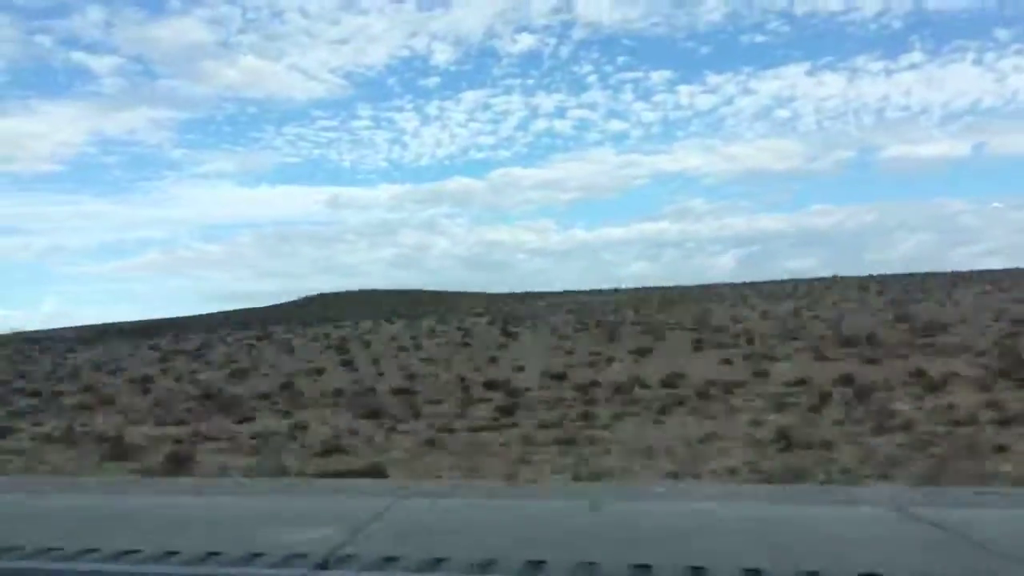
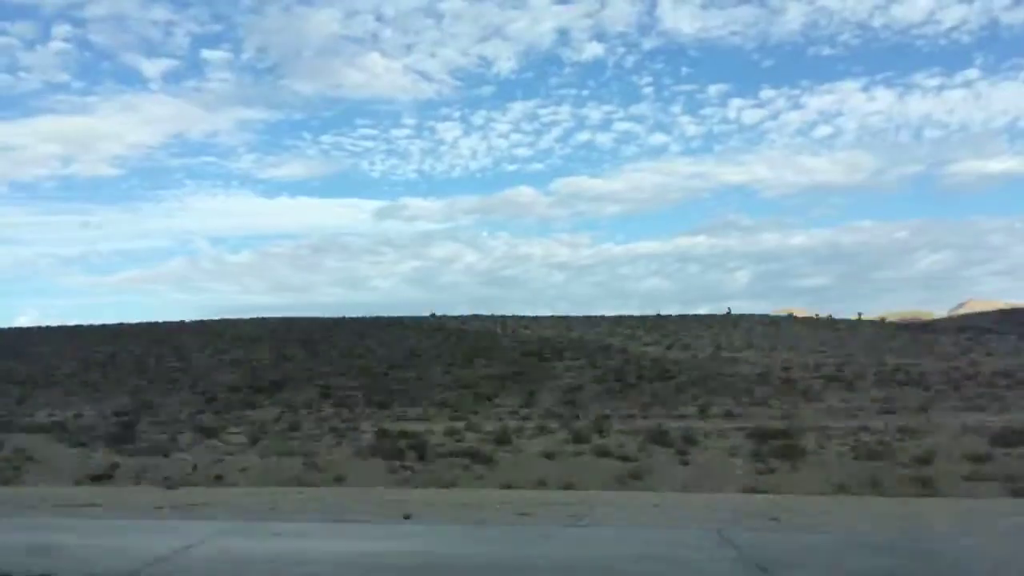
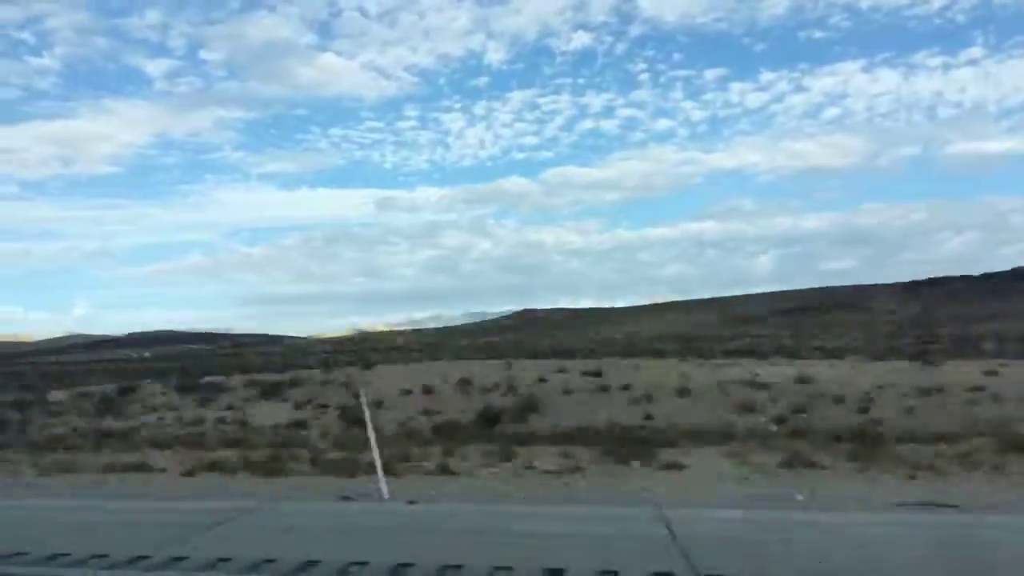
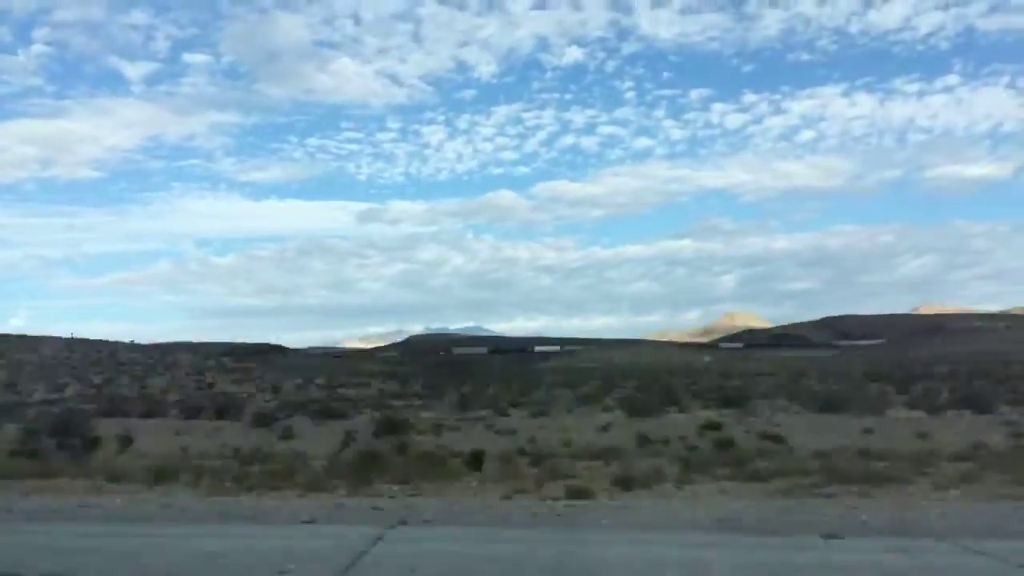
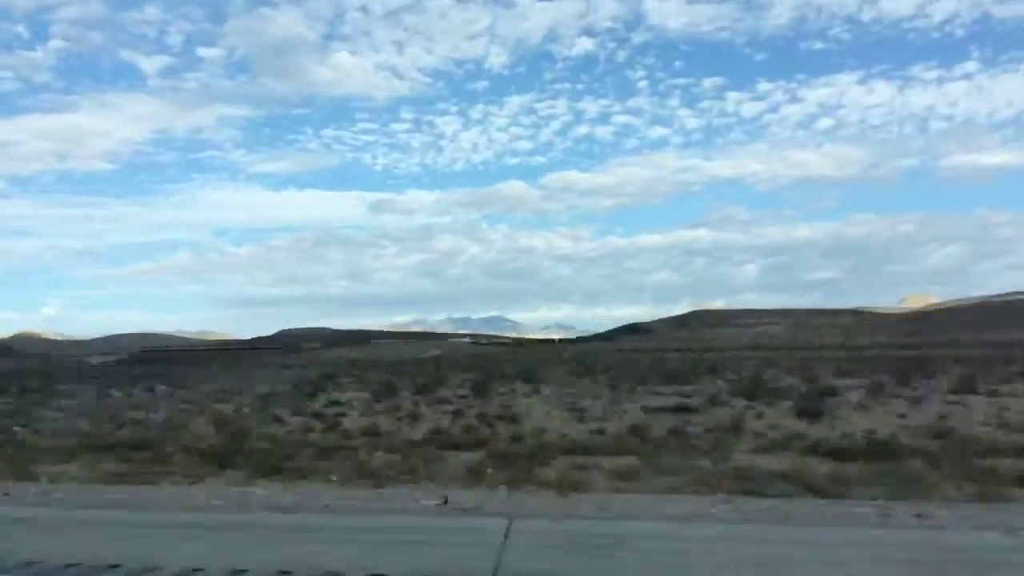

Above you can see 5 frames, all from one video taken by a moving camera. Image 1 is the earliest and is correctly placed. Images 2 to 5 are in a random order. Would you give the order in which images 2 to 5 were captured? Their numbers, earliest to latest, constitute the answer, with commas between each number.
3, 5, 4, 2
